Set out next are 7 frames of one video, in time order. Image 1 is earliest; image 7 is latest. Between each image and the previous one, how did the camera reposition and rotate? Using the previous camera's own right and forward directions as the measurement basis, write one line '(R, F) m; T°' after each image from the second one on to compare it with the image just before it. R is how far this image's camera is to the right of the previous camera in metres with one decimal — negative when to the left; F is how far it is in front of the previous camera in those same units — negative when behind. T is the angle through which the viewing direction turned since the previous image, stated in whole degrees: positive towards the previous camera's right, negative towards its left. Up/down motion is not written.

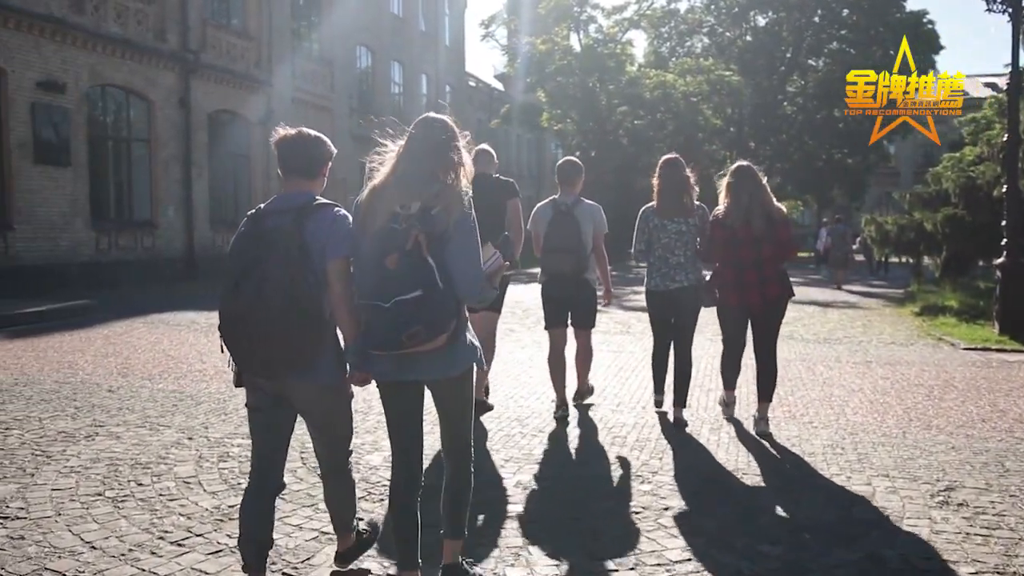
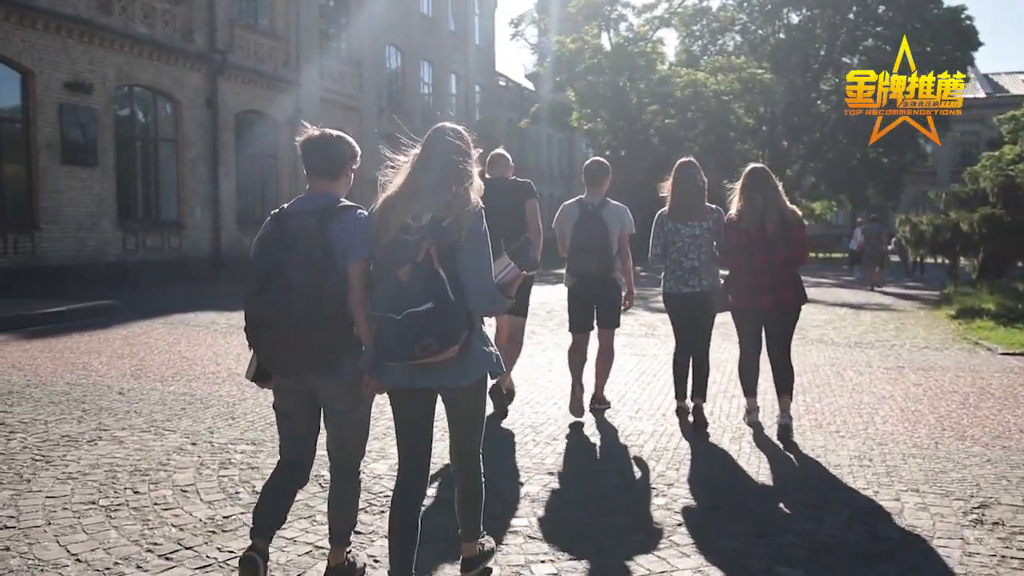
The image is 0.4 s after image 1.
(+0.1, +0.2) m; -2°
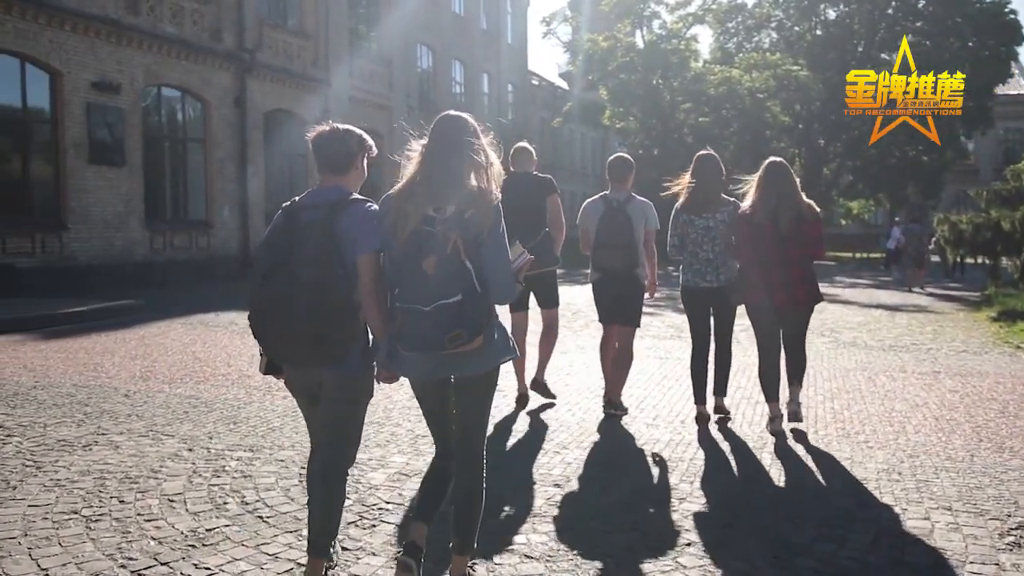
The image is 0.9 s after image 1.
(+0.2, +0.3) m; -2°
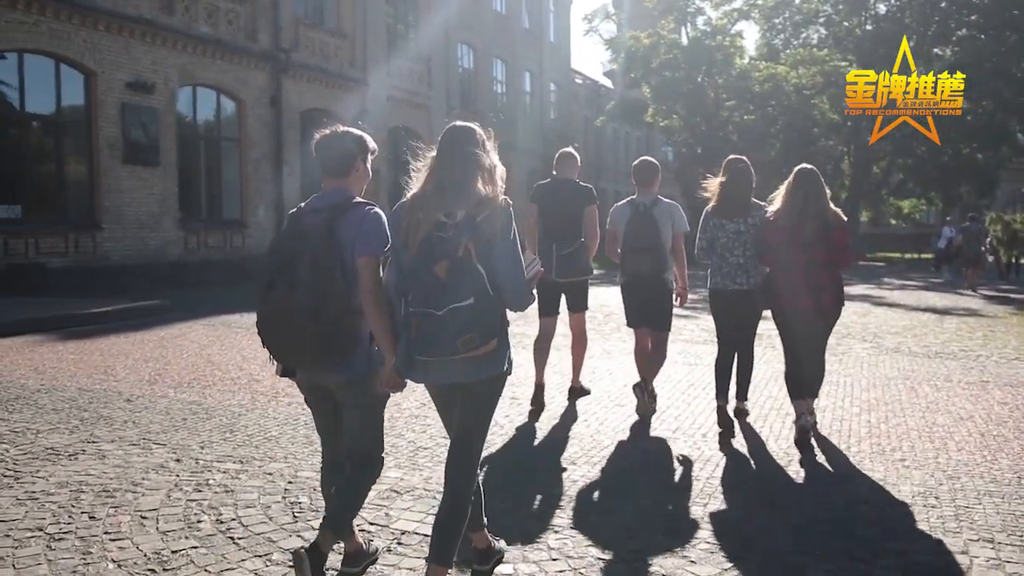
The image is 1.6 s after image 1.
(+0.2, +0.4) m; -3°
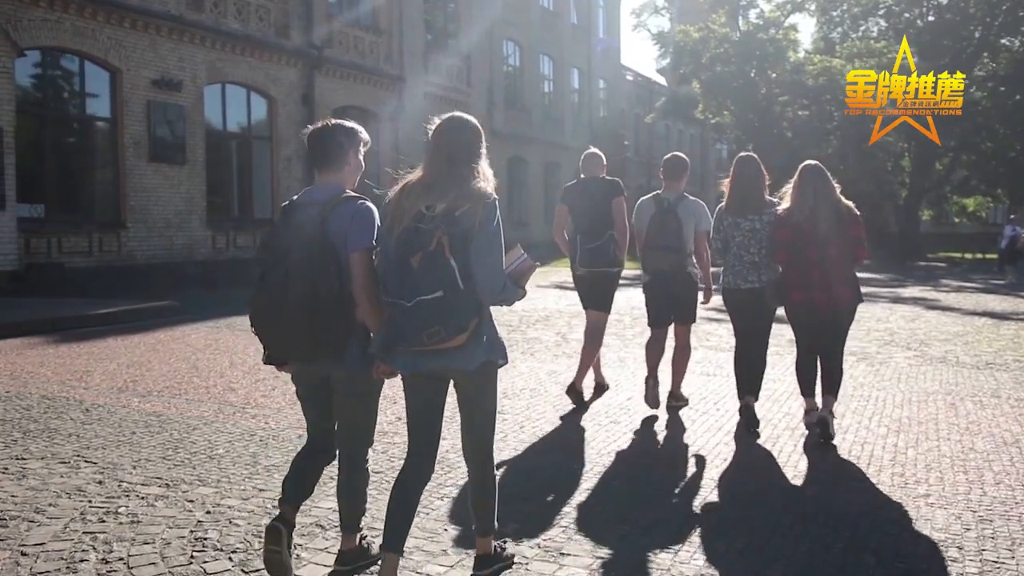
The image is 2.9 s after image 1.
(+0.5, +0.7) m; -3°
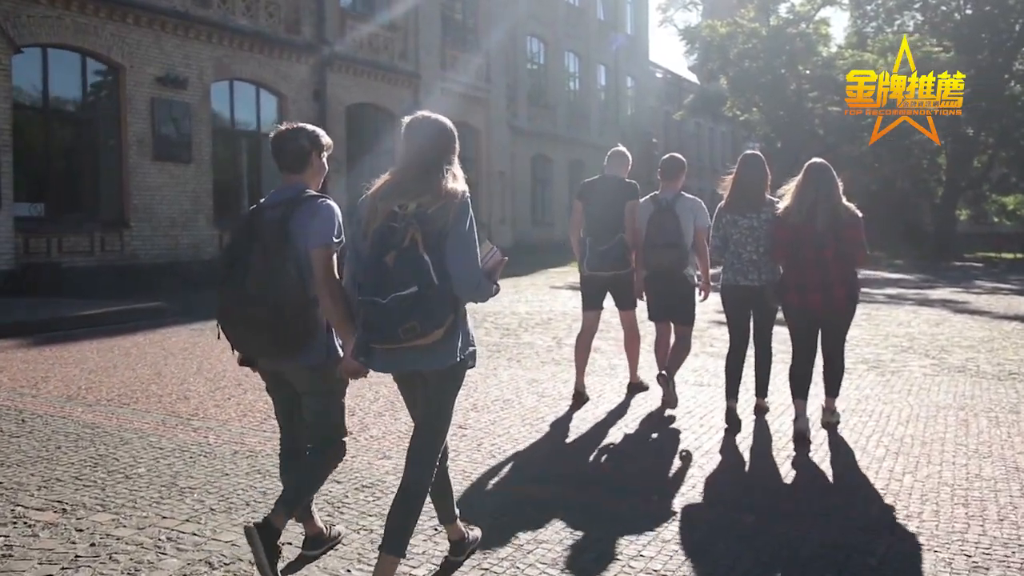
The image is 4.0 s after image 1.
(+0.4, +0.6) m; -2°
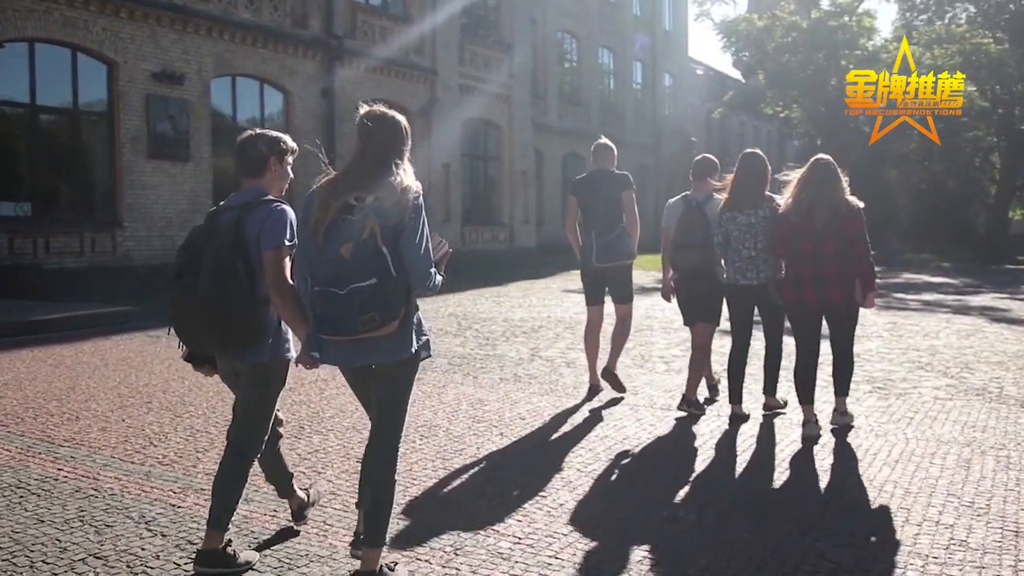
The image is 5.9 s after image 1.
(+0.7, +1.0) m; -3°
